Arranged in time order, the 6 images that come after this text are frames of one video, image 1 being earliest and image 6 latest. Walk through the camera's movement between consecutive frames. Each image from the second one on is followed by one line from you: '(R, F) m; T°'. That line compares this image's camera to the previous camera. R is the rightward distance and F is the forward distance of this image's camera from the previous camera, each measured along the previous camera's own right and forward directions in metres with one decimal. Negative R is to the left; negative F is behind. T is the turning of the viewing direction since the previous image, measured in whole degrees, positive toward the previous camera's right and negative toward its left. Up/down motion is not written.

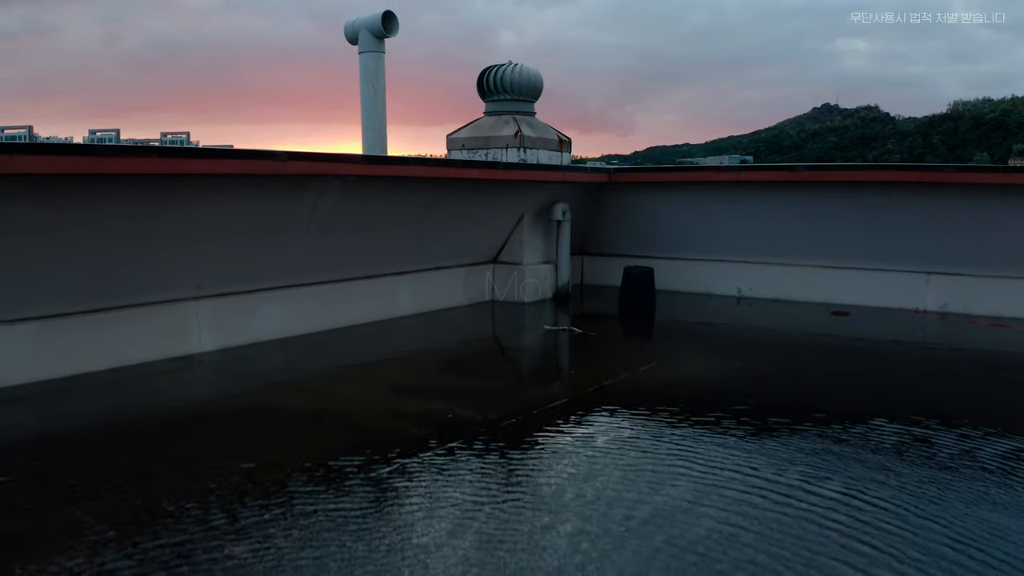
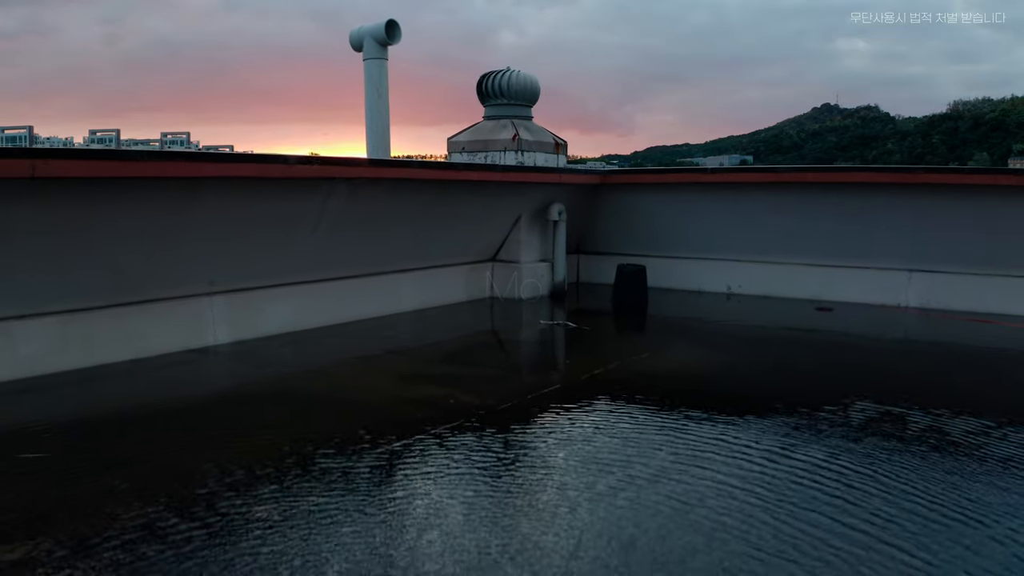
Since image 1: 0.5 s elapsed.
(0.0, -0.5) m; 0°
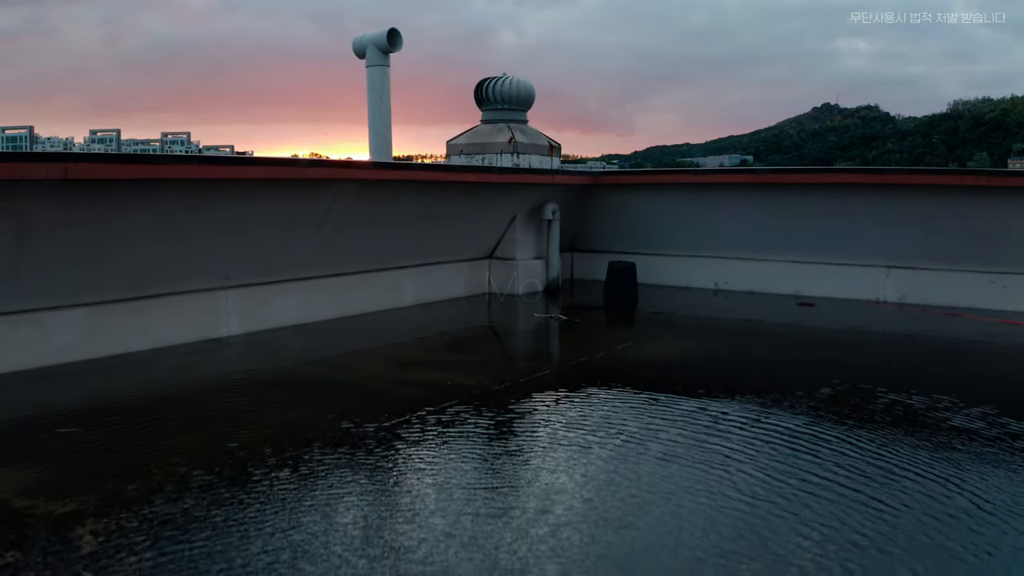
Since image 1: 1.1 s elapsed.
(+0.1, -0.6) m; 0°
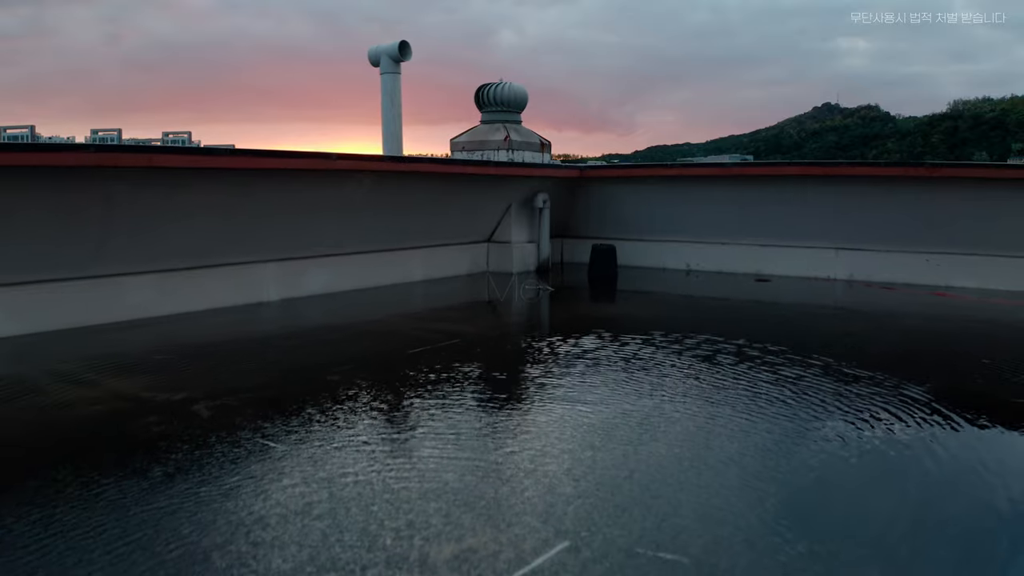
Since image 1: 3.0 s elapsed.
(+0.1, -2.0) m; 0°
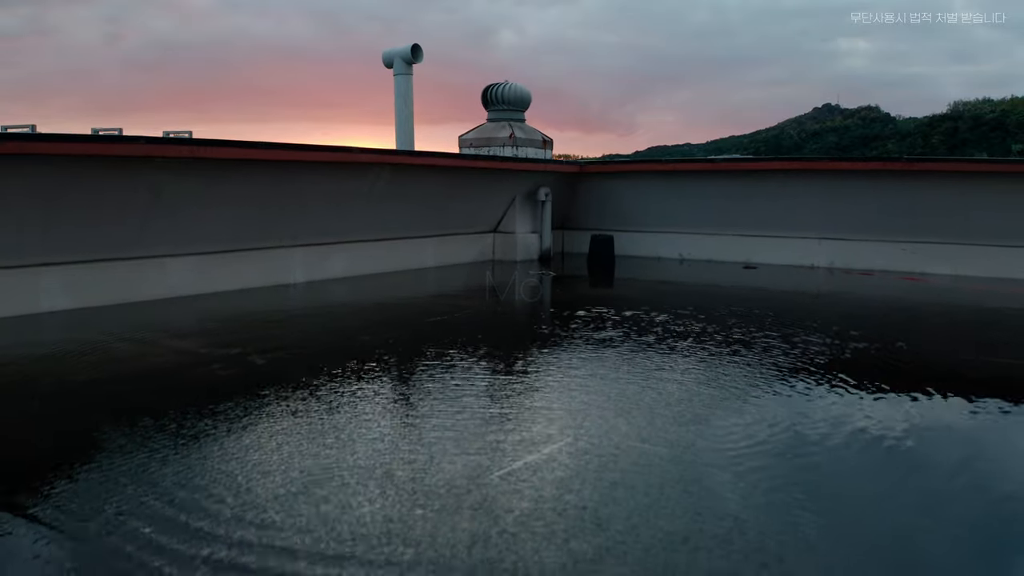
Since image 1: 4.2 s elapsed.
(-0.1, -1.1) m; 0°
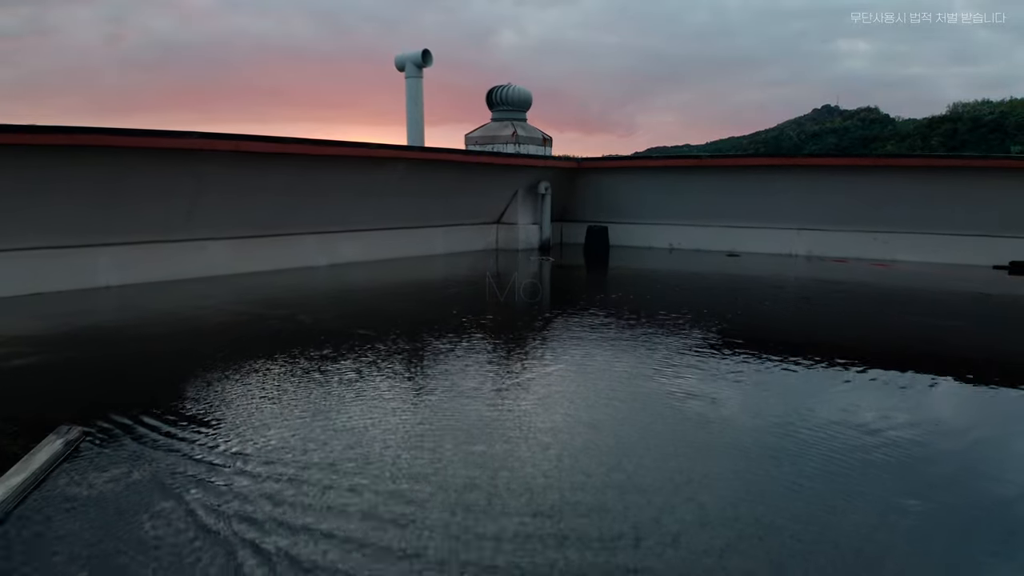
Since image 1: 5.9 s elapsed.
(-0.1, -1.4) m; 0°
